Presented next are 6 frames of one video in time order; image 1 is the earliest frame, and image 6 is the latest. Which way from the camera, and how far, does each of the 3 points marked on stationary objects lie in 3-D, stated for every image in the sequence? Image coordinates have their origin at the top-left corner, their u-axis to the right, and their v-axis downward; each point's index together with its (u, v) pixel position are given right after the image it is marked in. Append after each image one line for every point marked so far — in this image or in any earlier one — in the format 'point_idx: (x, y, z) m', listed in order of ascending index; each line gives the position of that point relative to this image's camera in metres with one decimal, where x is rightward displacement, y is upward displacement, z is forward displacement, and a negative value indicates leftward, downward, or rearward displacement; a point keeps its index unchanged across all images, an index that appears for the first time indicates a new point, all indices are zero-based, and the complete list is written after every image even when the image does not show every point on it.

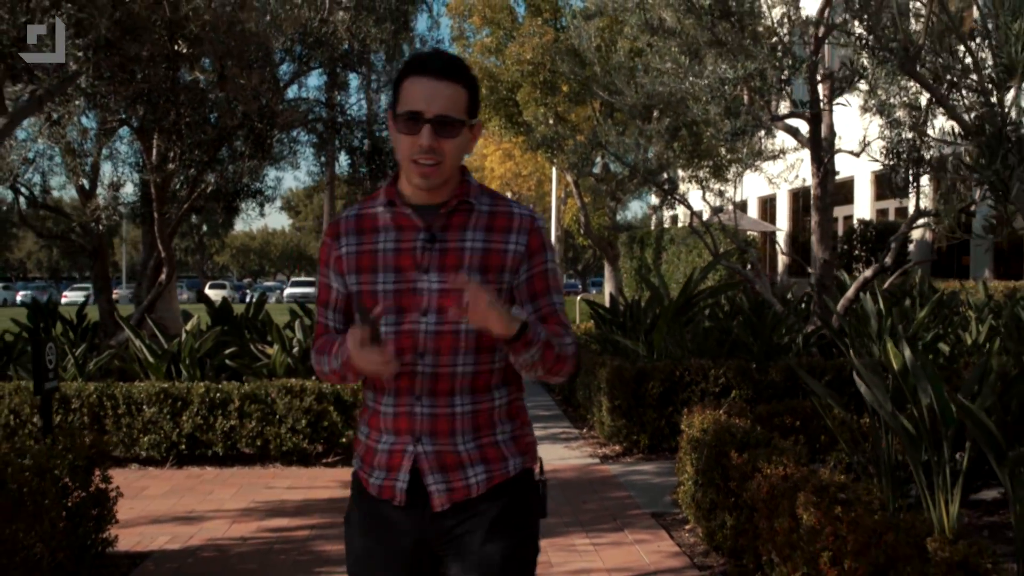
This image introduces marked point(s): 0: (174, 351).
0: (-2.8, -0.5, +8.7) m
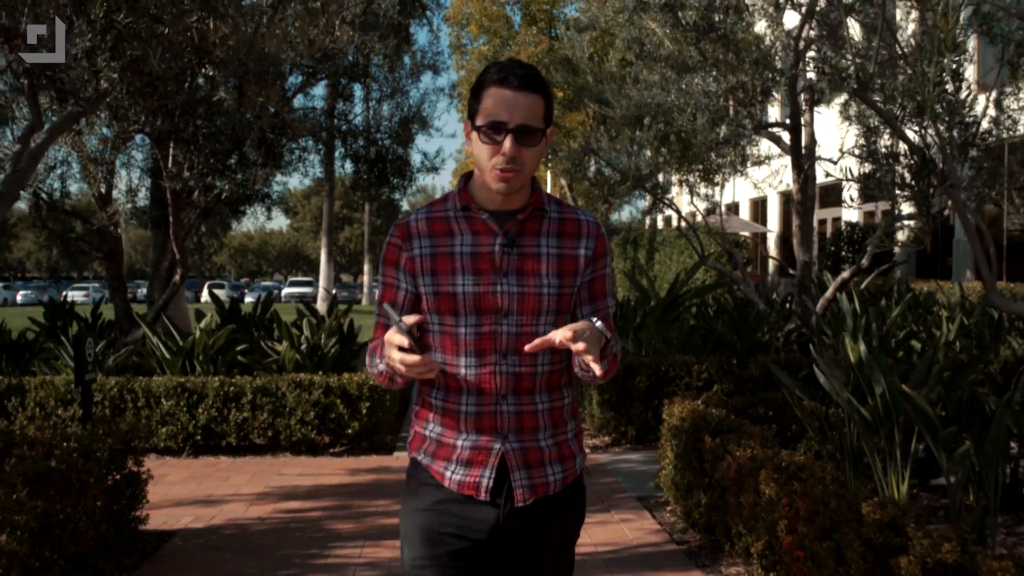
0: (-2.9, -0.5, +9.2) m
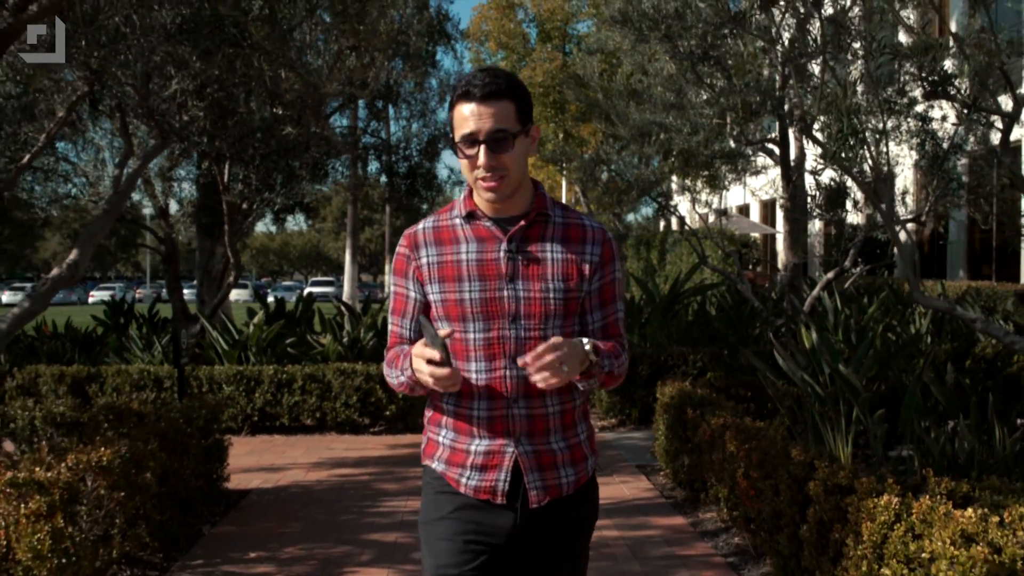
0: (-2.7, -0.5, +10.4) m
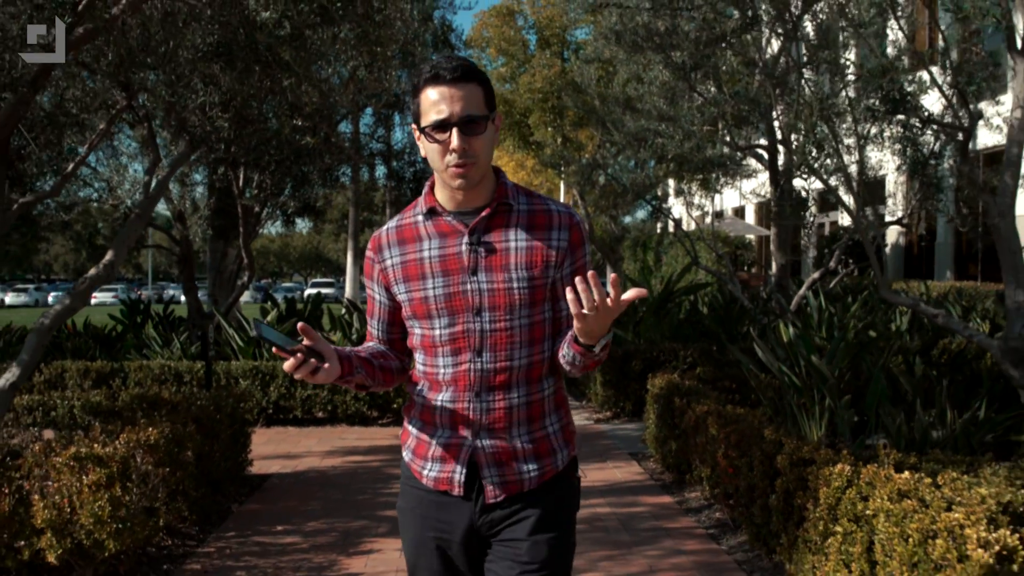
0: (-2.7, -0.5, +11.0) m
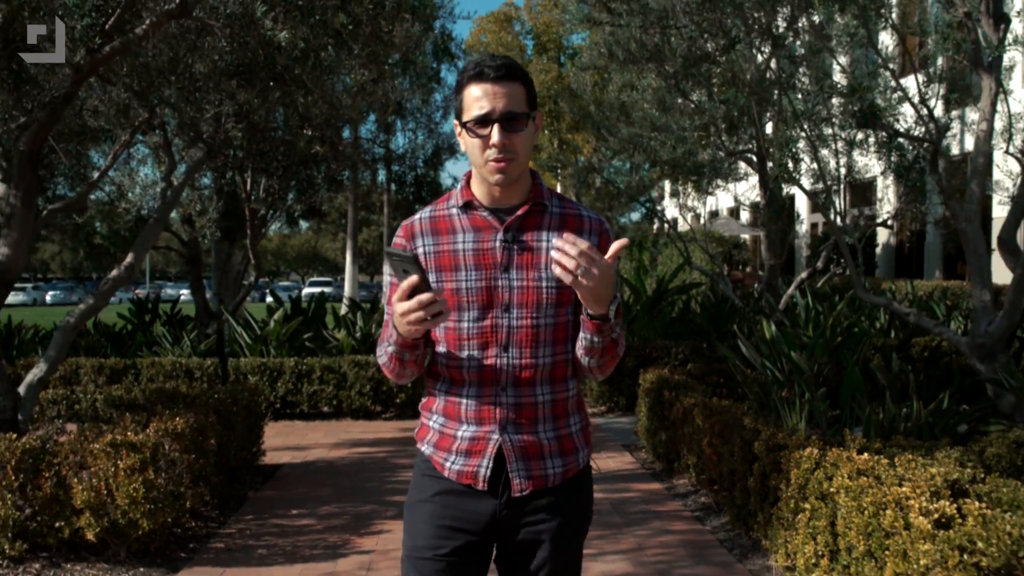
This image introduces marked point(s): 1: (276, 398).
0: (-2.7, -0.5, +11.4) m
1: (-2.4, -1.1, +10.7) m
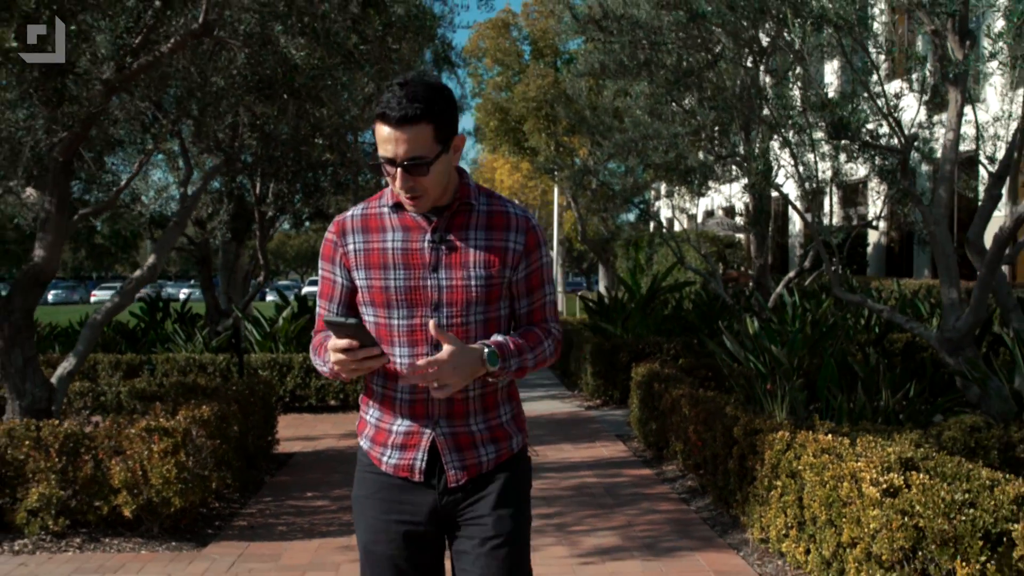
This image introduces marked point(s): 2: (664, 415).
0: (-2.7, -0.5, +11.9) m
1: (-2.4, -1.1, +11.1) m
2: (+1.1, -0.9, +7.7) m
